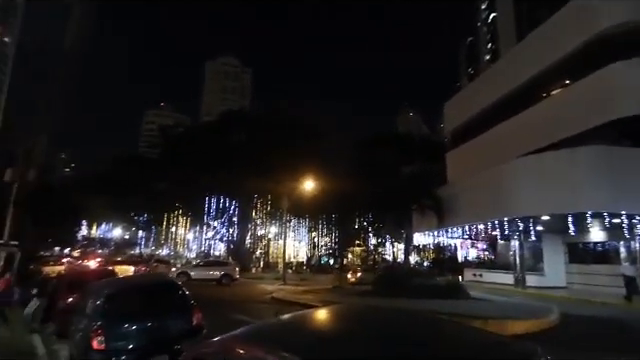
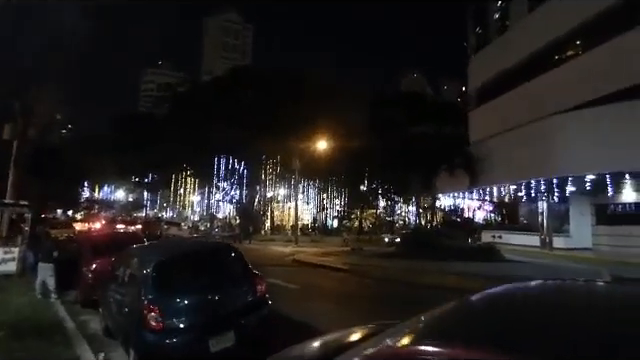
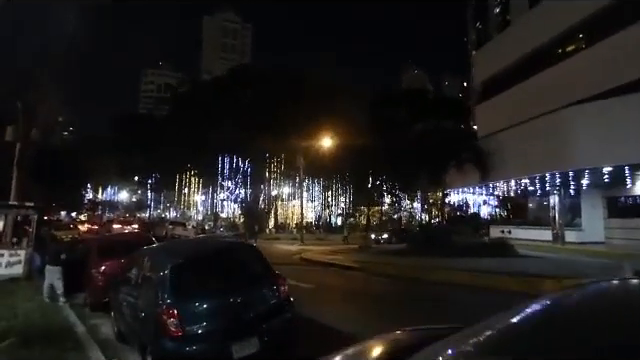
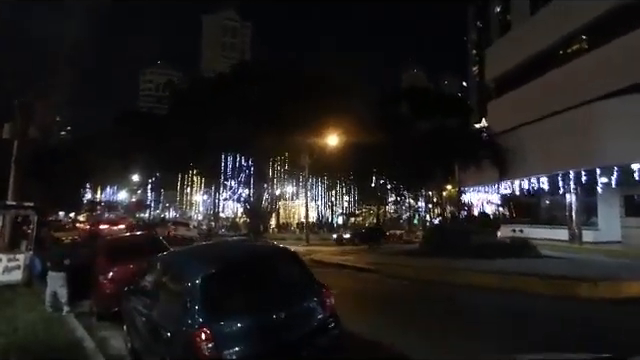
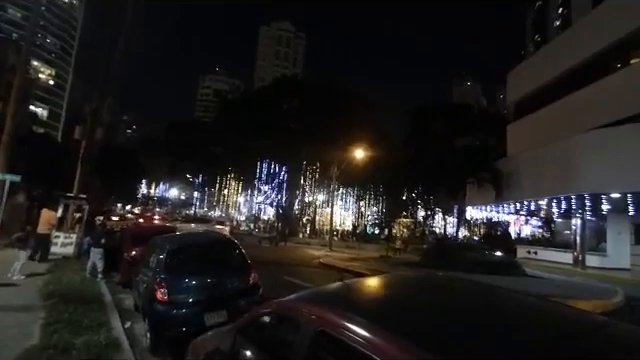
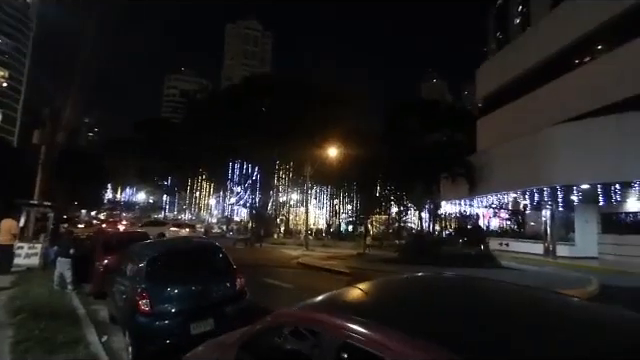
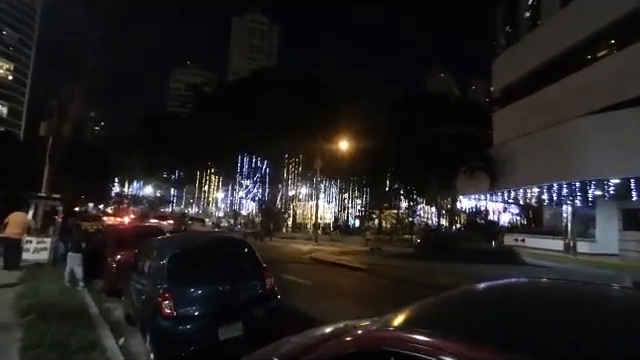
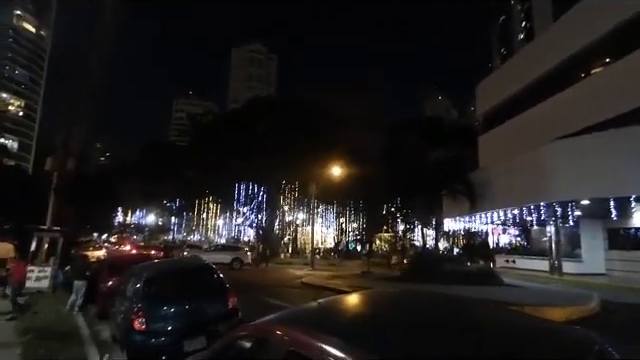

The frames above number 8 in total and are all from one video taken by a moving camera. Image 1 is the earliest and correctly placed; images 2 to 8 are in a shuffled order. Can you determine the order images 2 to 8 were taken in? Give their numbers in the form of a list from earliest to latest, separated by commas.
8, 5, 6, 7, 2, 3, 4
